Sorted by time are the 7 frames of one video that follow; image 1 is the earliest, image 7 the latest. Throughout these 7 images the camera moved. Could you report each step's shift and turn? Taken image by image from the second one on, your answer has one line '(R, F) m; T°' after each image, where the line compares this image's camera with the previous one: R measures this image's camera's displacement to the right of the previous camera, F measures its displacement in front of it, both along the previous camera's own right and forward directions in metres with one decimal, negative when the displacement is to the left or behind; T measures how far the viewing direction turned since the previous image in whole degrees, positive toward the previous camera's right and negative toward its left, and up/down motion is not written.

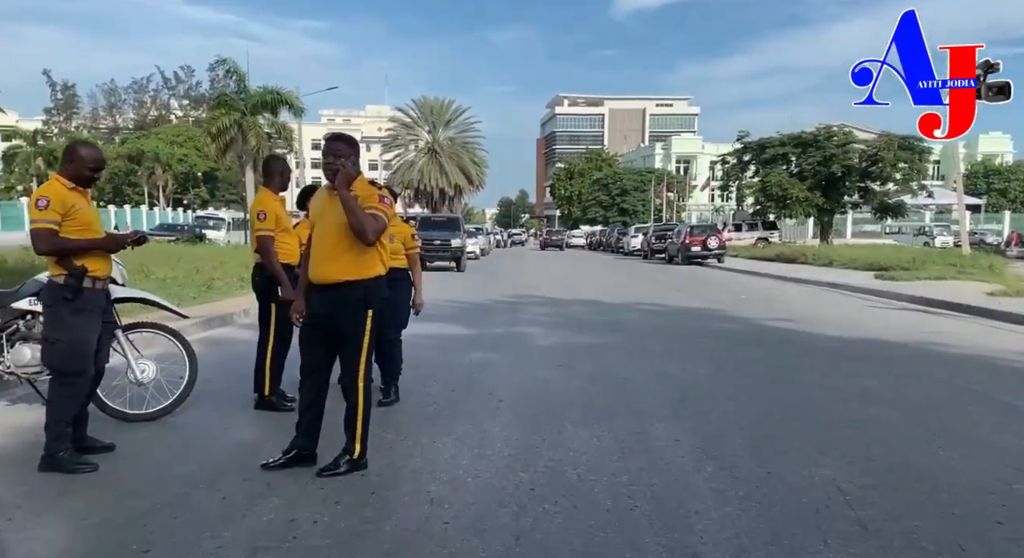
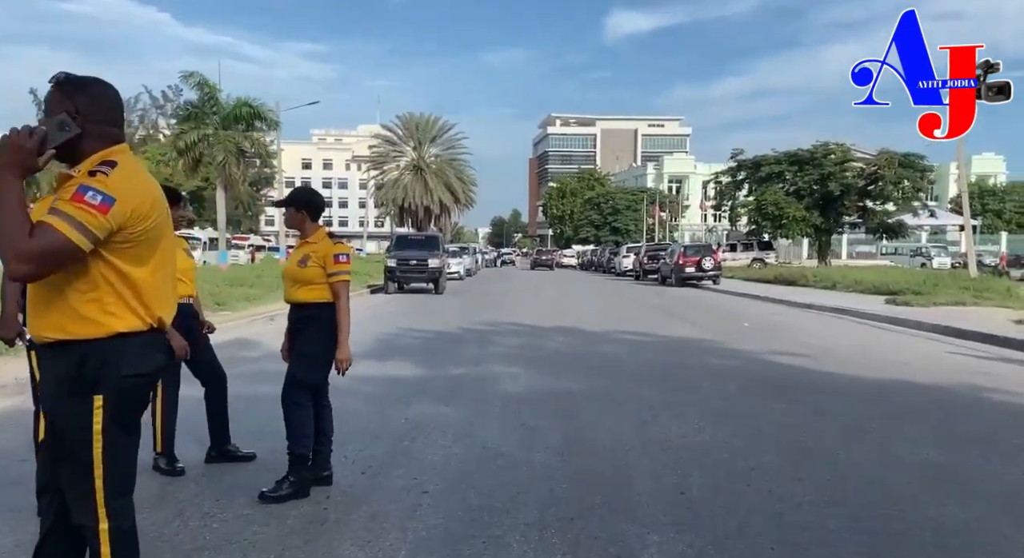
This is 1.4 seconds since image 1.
(+0.4, +1.9) m; +1°
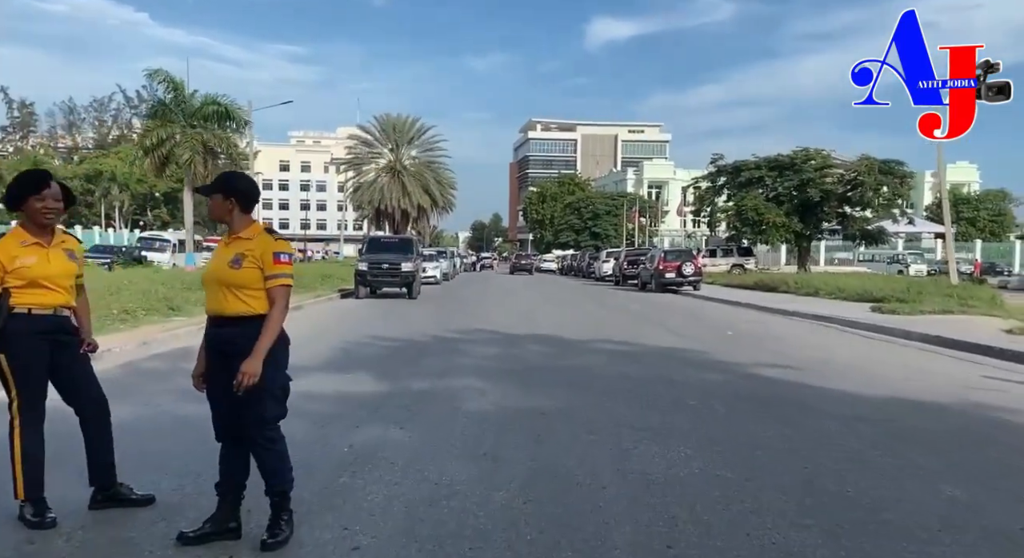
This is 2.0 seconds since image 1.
(+0.2, +0.9) m; +2°
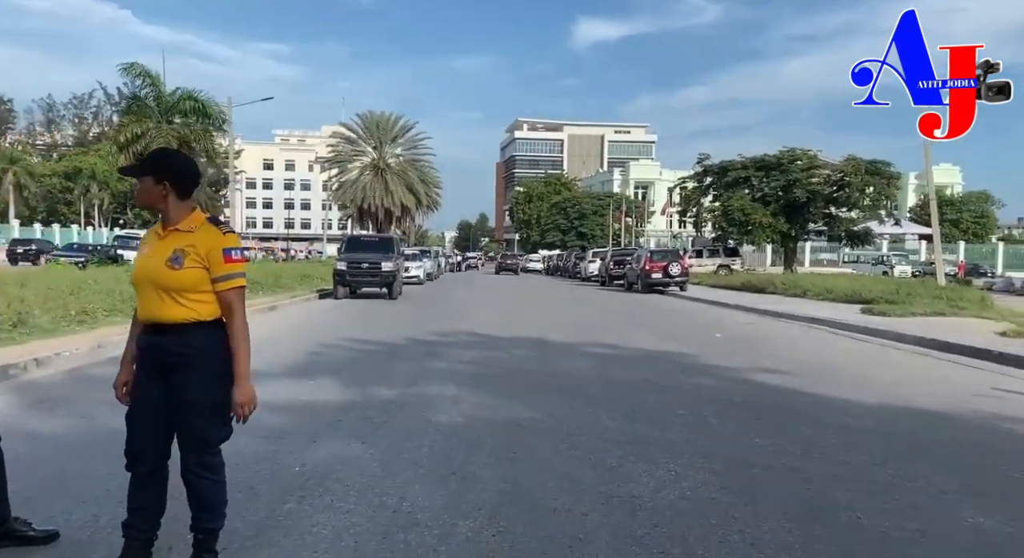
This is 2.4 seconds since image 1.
(+0.1, +0.6) m; +1°
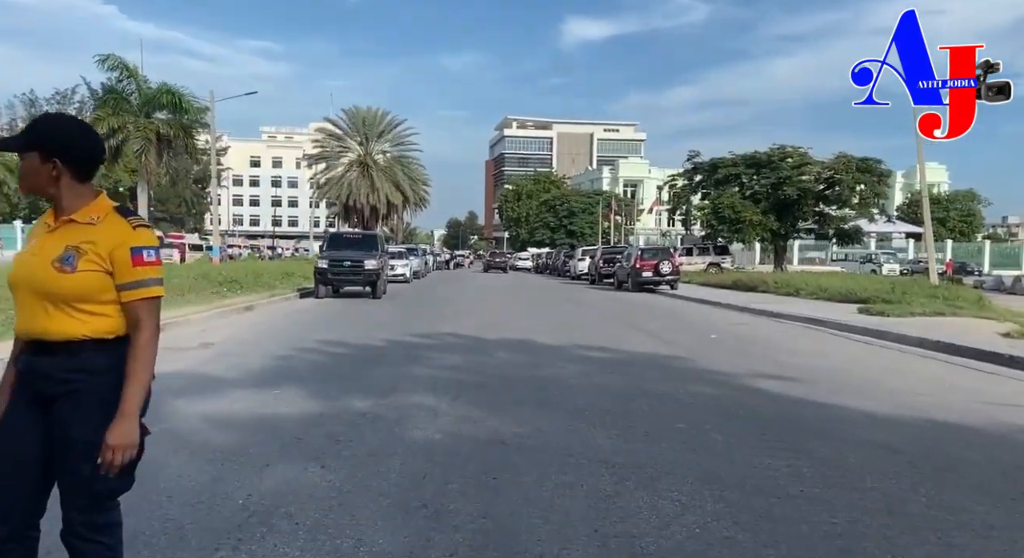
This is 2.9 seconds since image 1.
(+0.1, +0.7) m; +1°
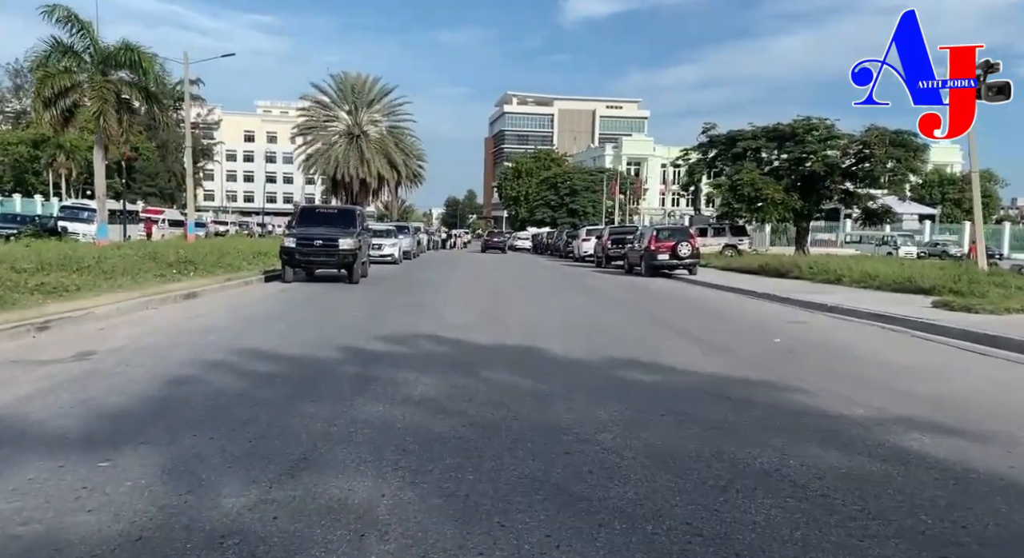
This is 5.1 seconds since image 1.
(0.0, +3.4) m; 0°
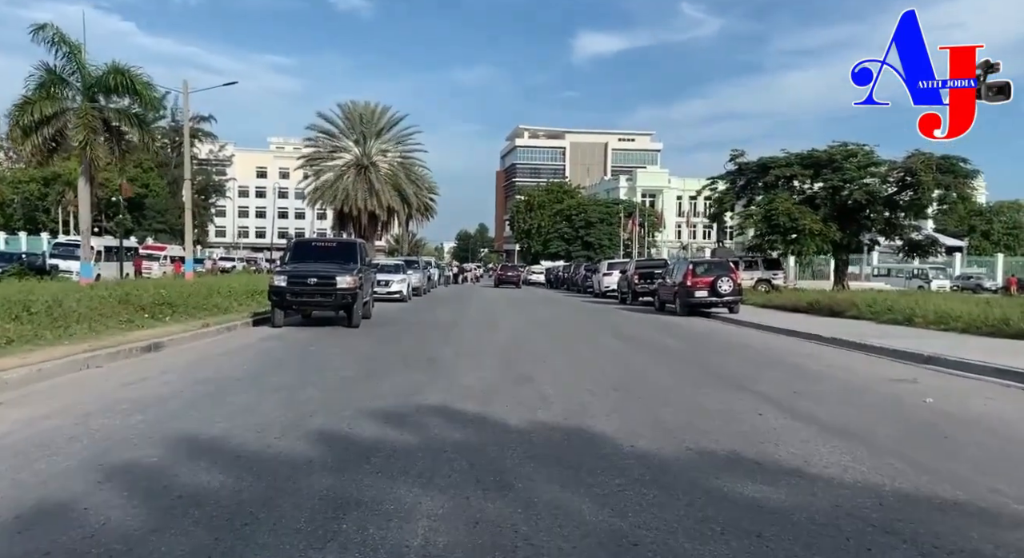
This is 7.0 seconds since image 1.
(-0.3, +2.8) m; -1°
